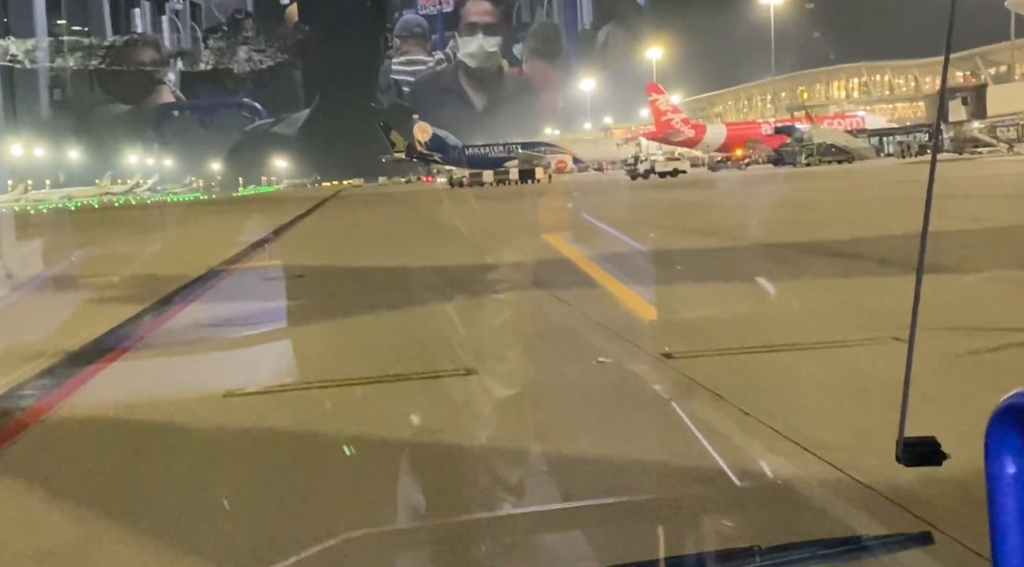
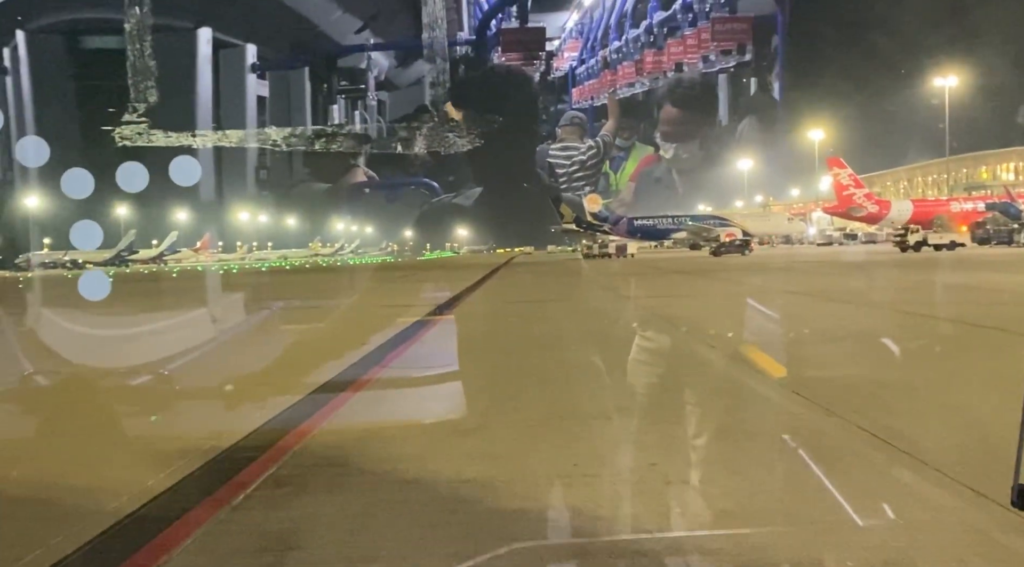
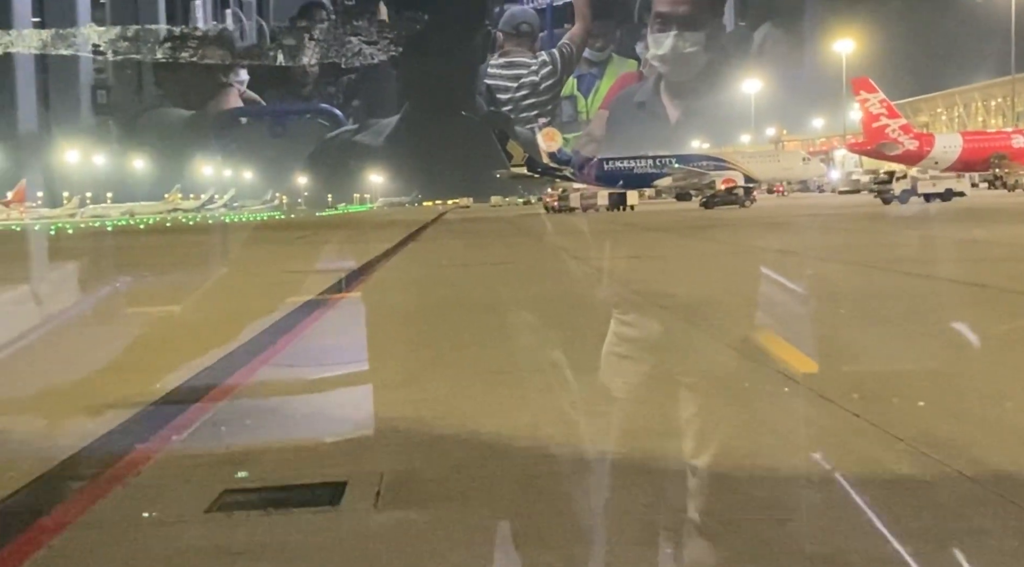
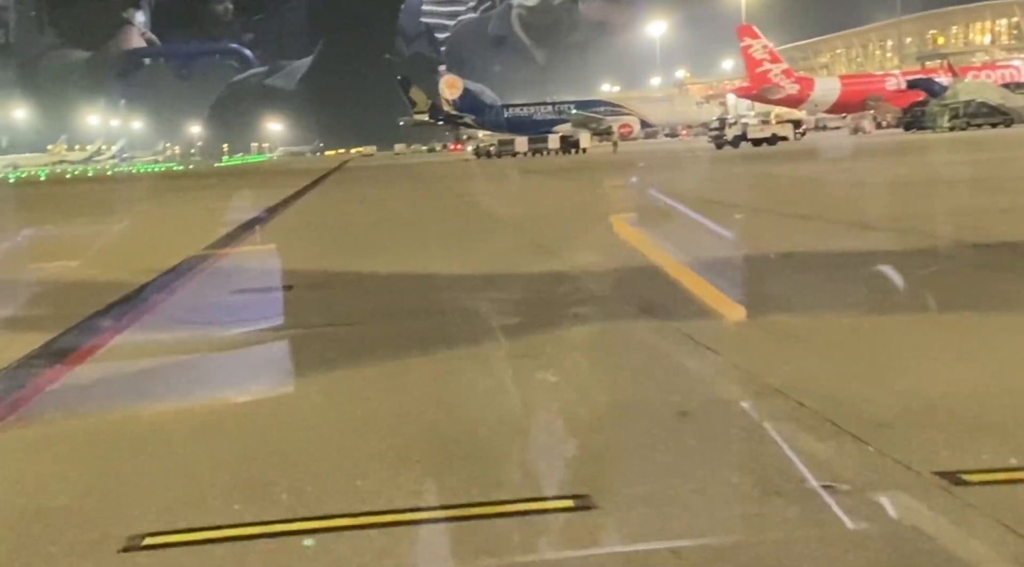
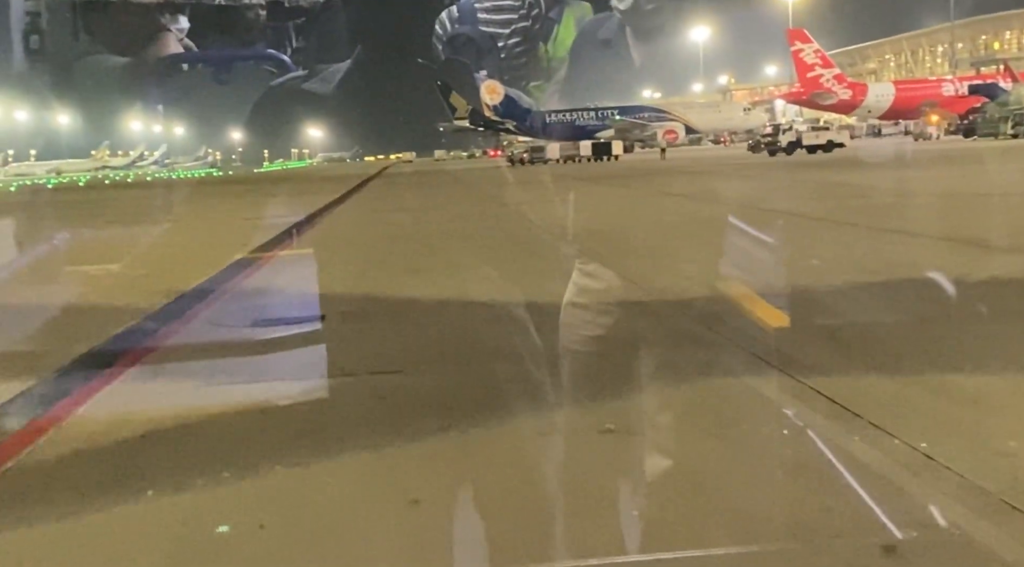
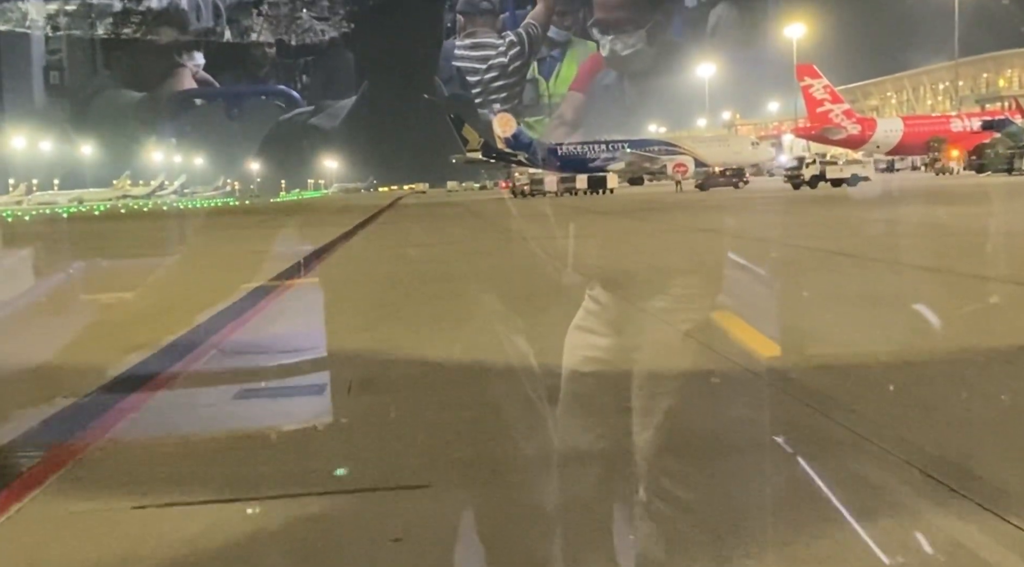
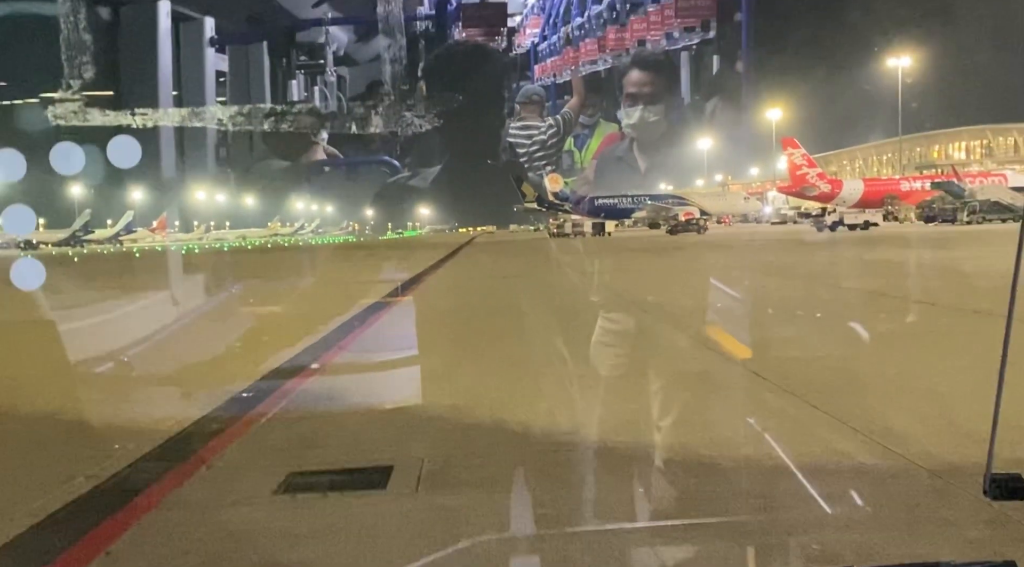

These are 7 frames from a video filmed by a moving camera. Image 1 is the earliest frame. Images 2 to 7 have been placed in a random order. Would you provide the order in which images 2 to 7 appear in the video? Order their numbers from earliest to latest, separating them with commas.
4, 5, 6, 3, 7, 2
